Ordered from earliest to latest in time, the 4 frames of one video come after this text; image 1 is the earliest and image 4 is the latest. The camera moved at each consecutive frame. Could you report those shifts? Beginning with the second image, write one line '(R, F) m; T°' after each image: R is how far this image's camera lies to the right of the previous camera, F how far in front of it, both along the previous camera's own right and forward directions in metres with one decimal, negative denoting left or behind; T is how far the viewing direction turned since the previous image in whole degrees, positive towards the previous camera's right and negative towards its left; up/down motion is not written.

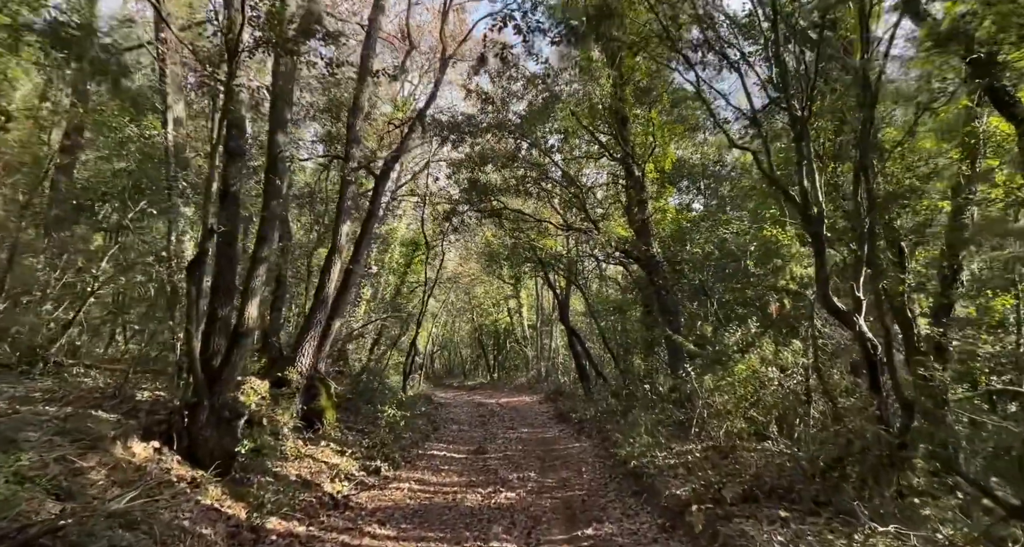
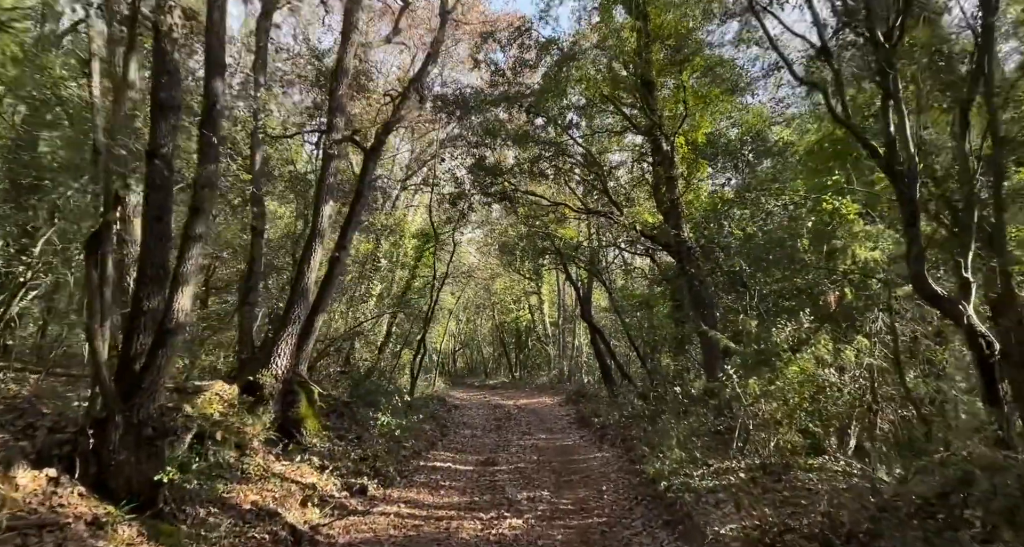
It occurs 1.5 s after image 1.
(+0.3, +1.6) m; -3°
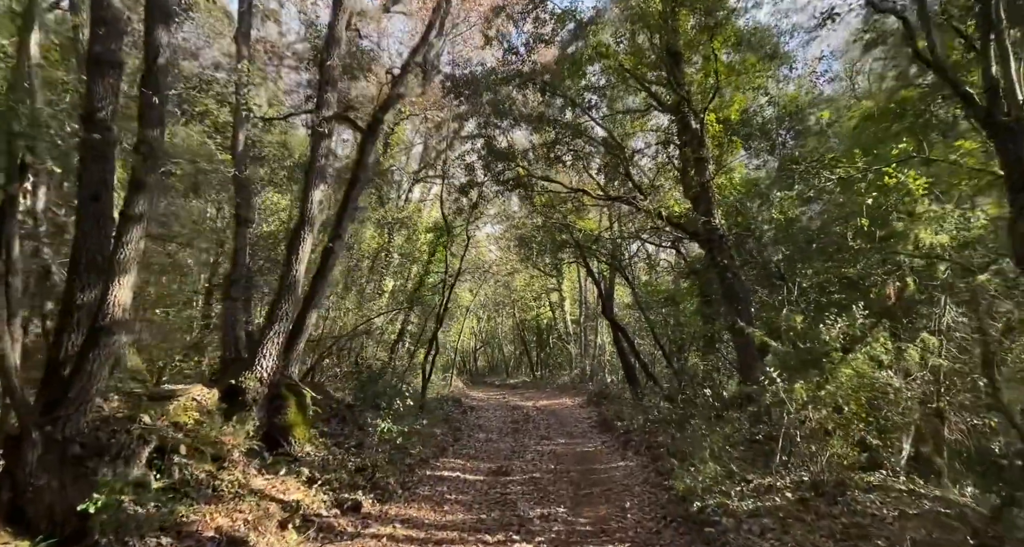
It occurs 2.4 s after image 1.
(+0.2, +1.0) m; -2°
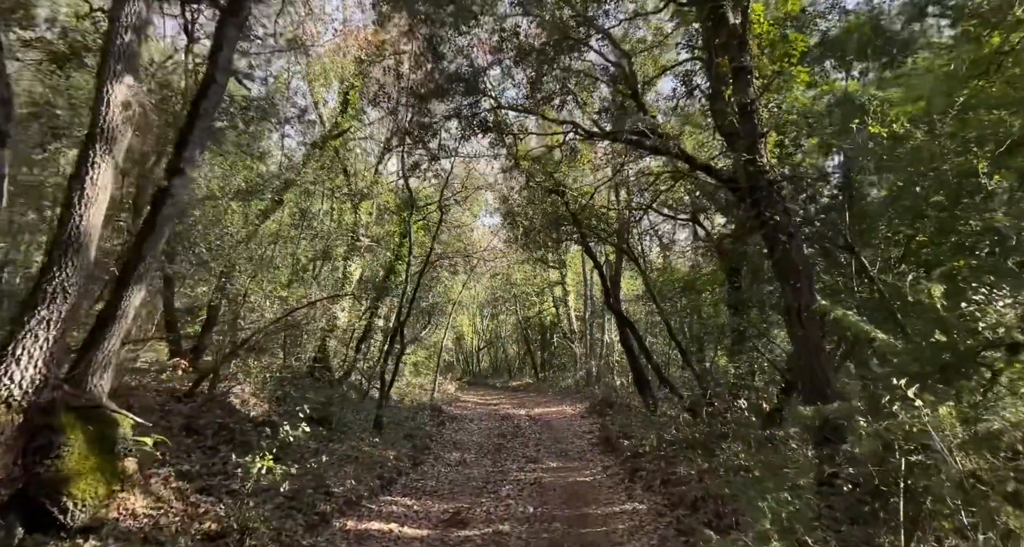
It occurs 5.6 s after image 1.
(+0.8, +3.5) m; -1°
